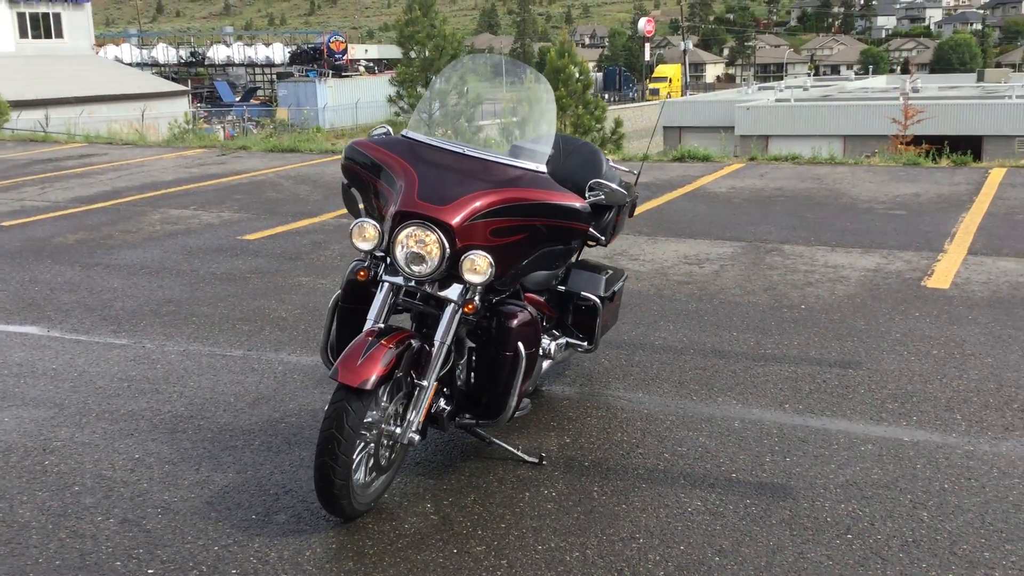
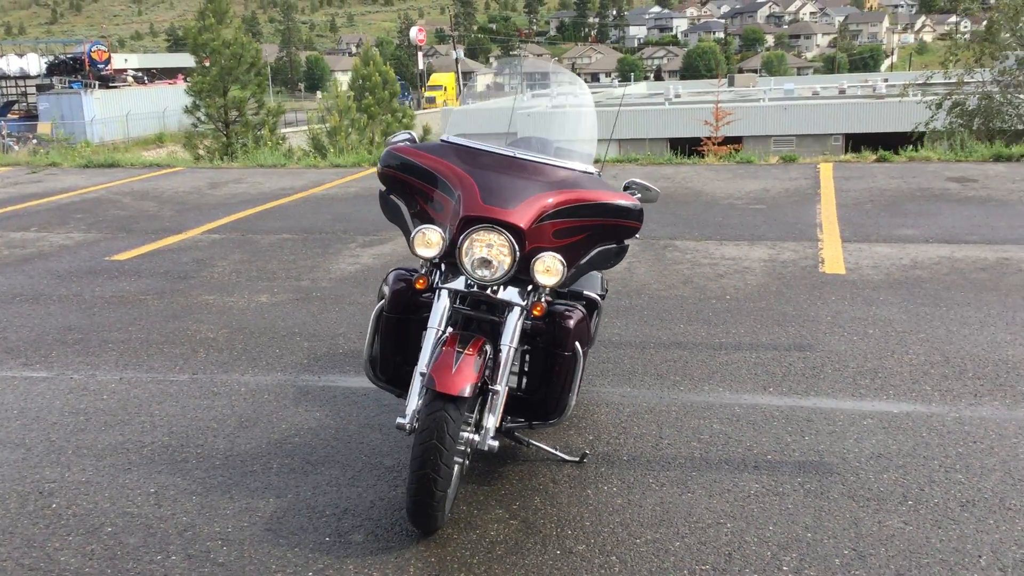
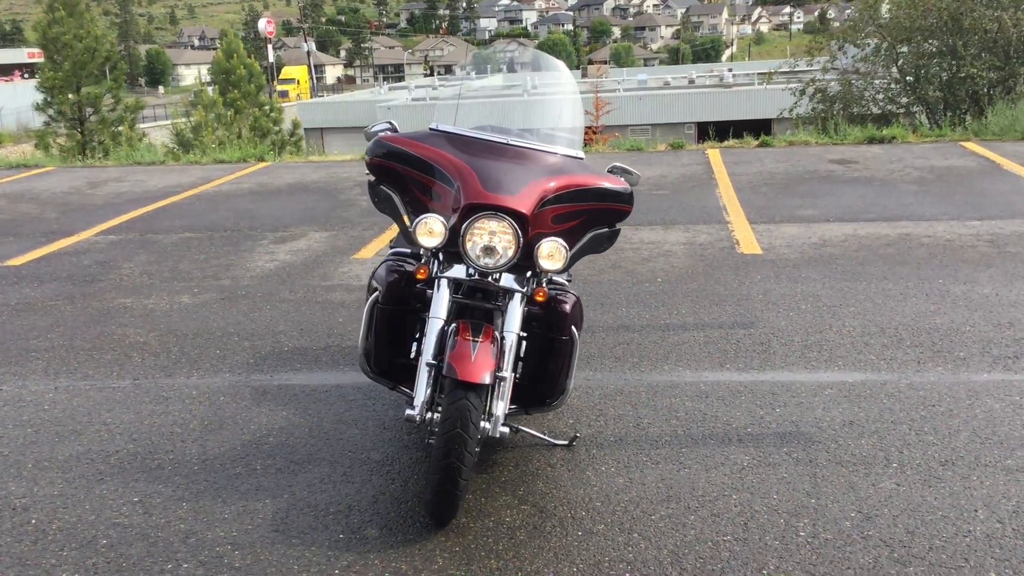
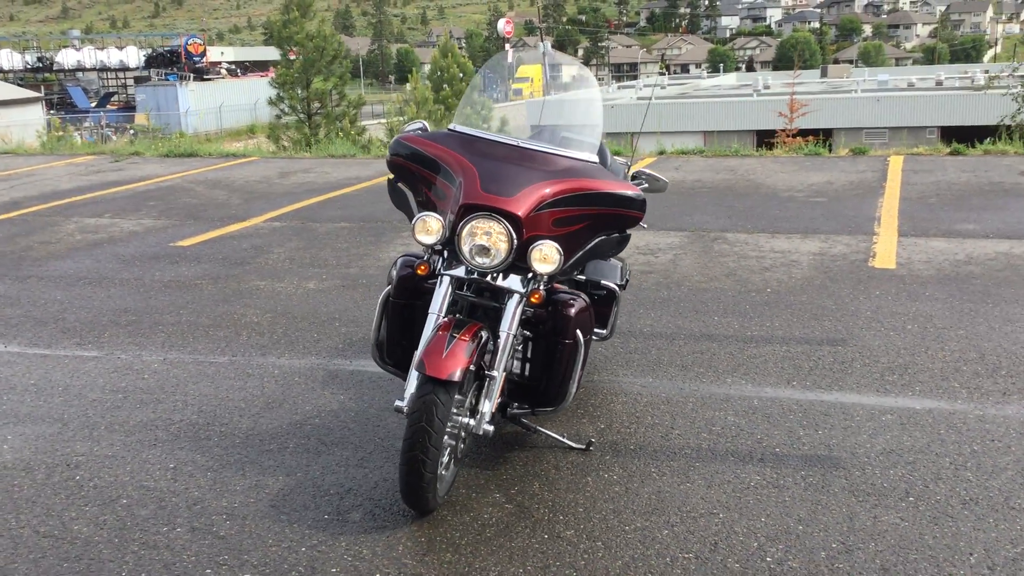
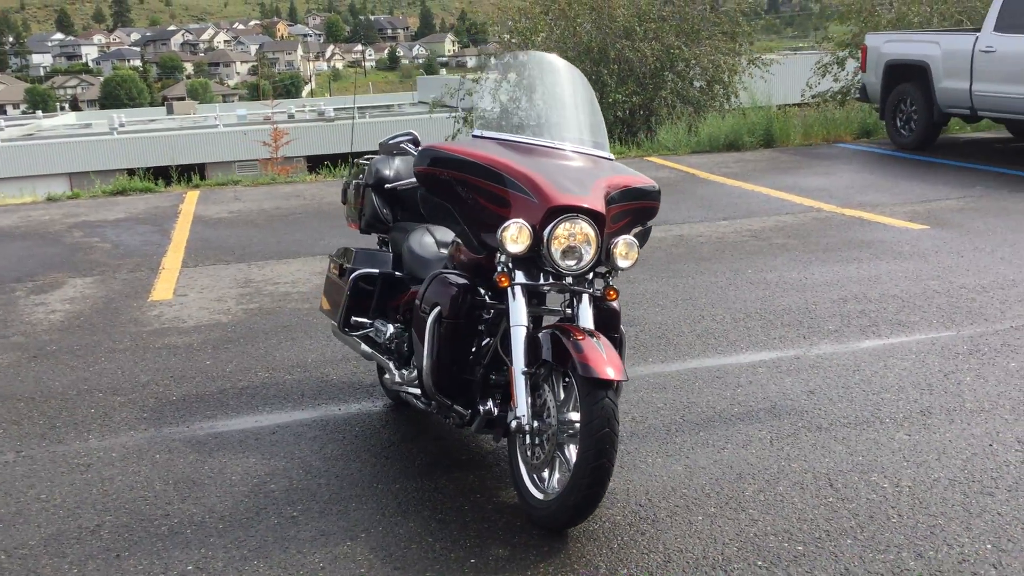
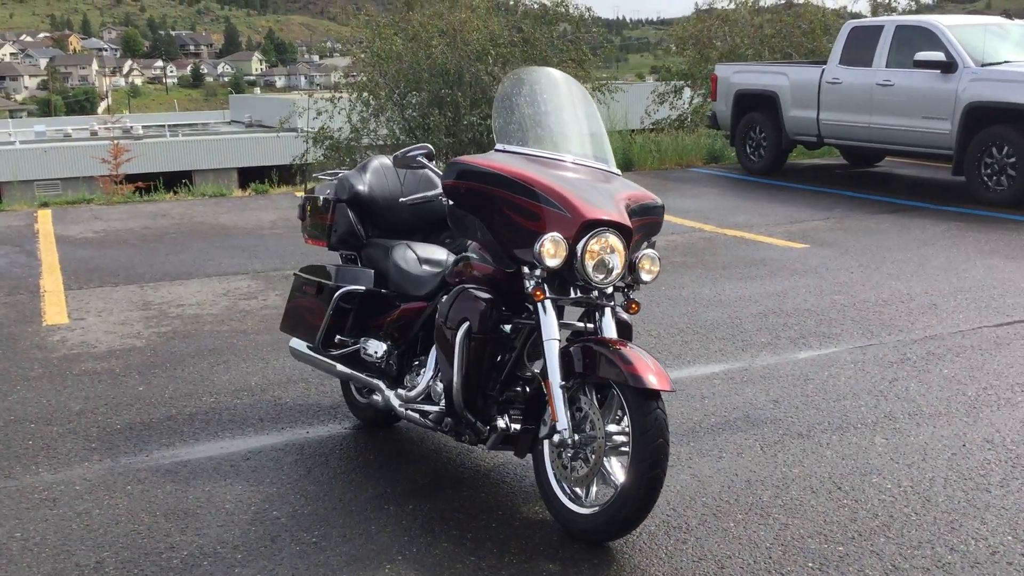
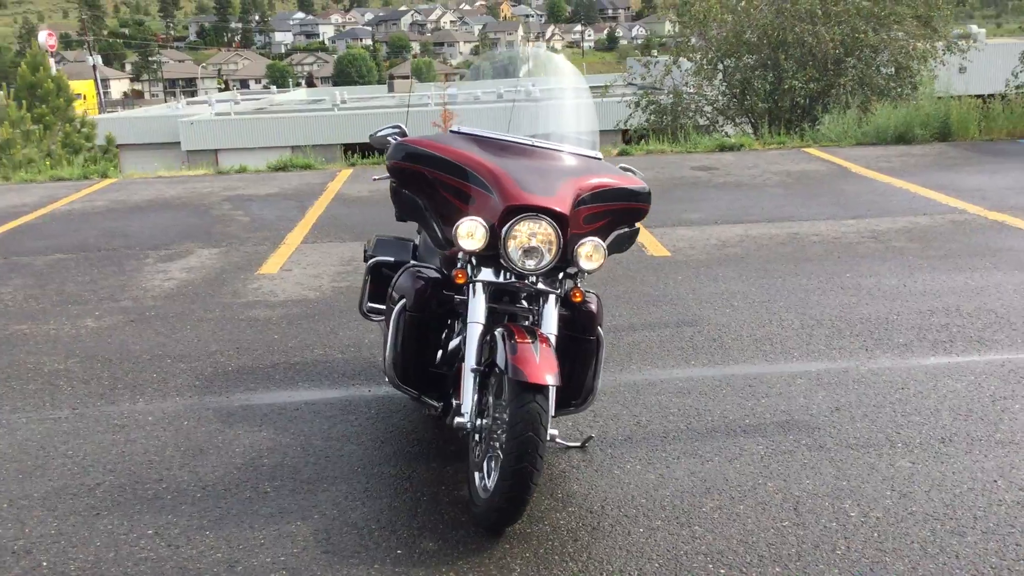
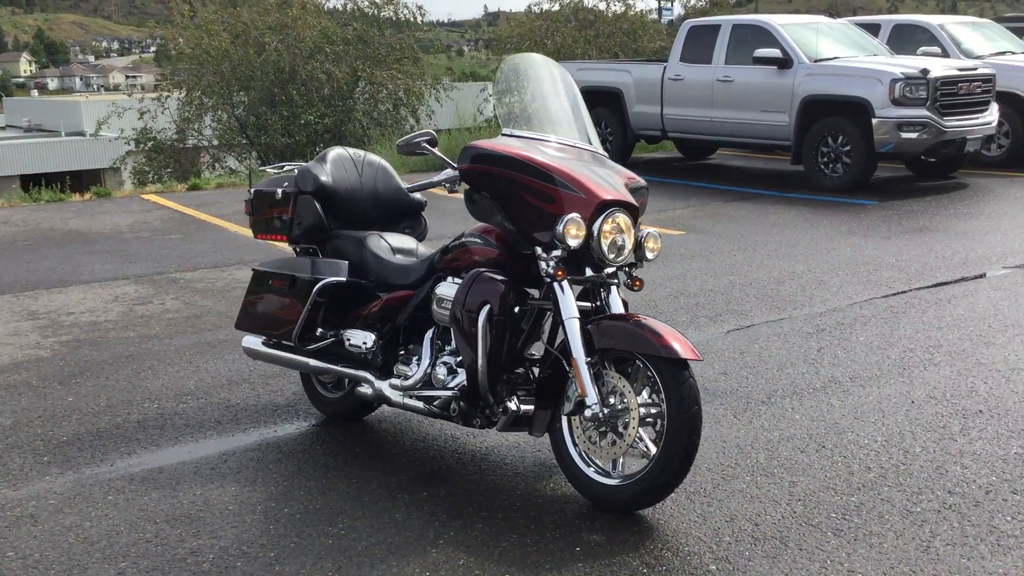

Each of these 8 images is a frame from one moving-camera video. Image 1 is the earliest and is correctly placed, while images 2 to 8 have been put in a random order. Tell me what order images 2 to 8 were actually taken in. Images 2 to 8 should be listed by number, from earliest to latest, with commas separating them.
4, 2, 3, 7, 5, 6, 8
